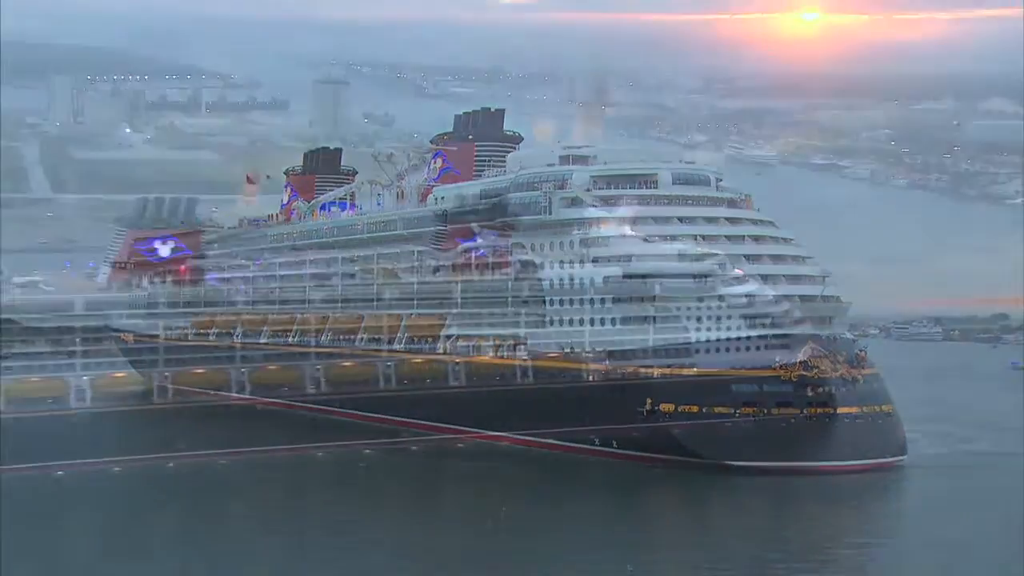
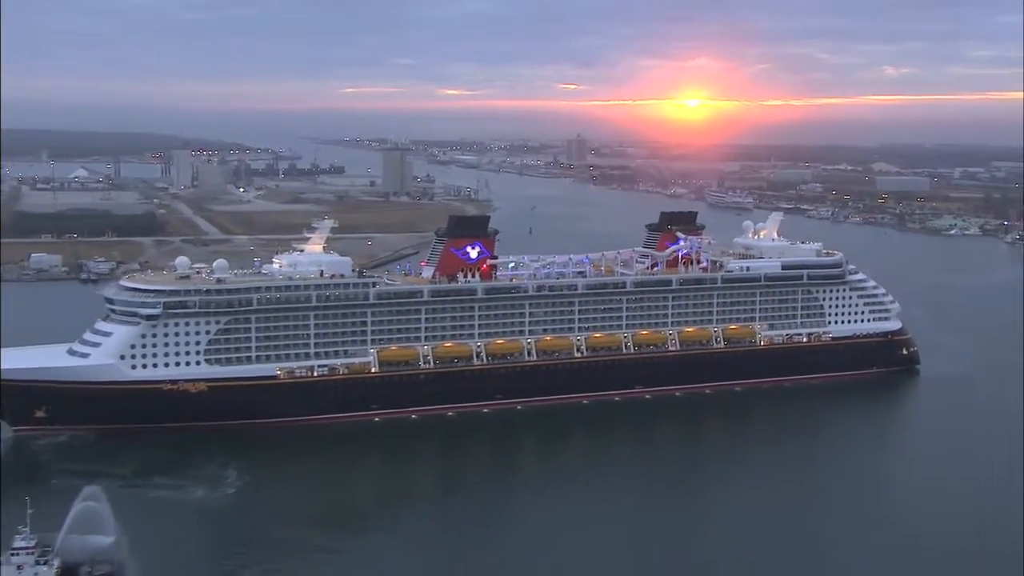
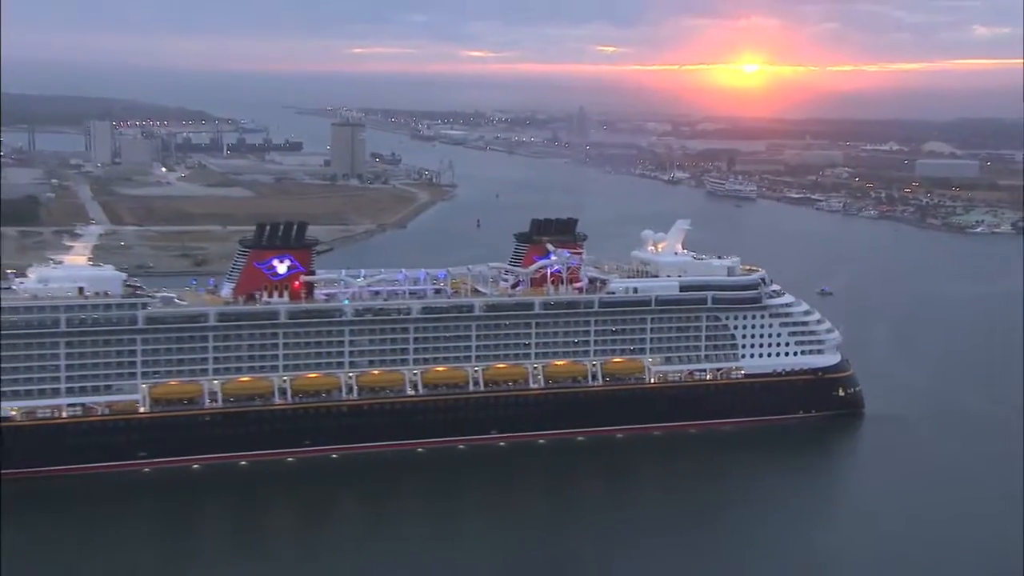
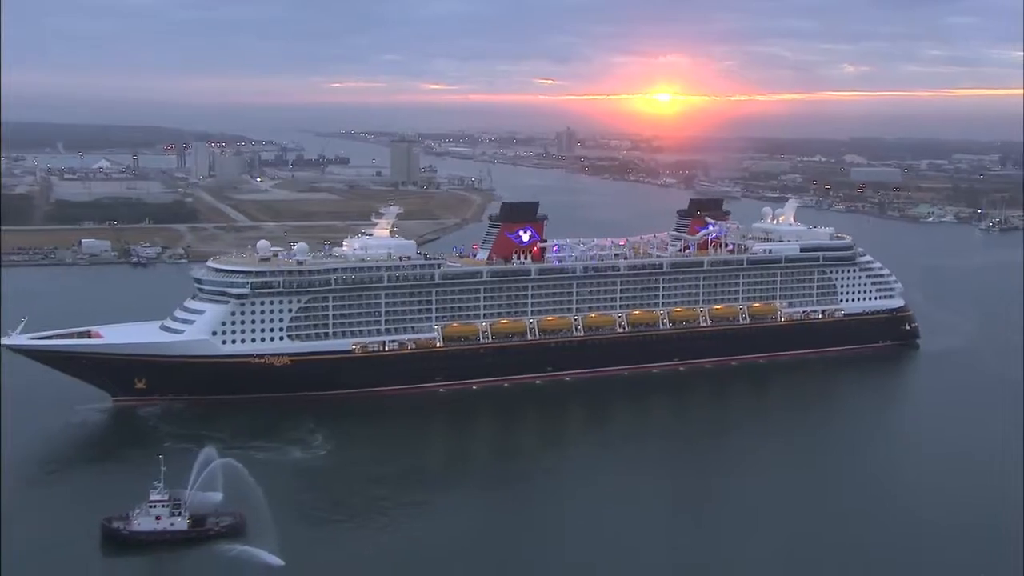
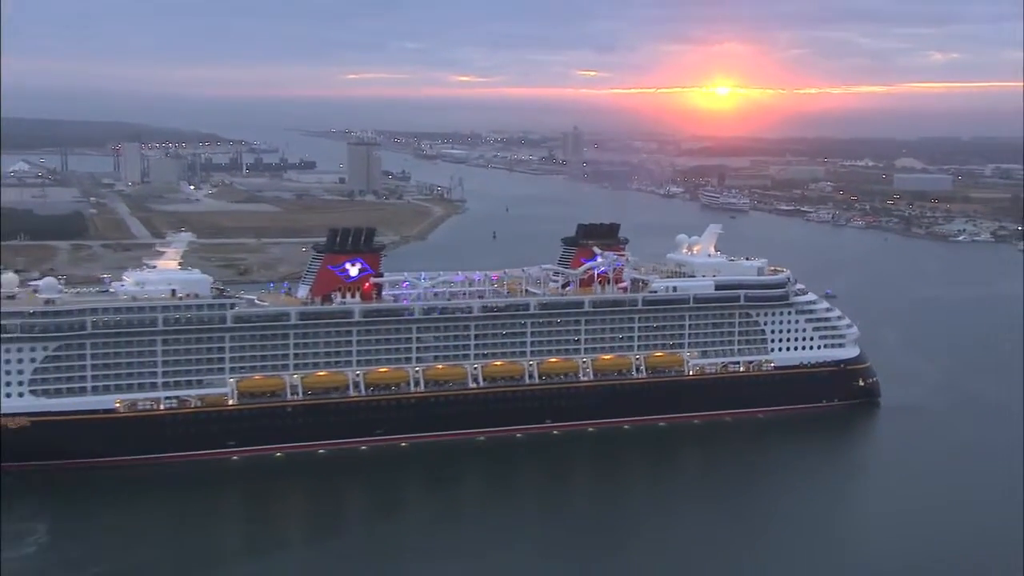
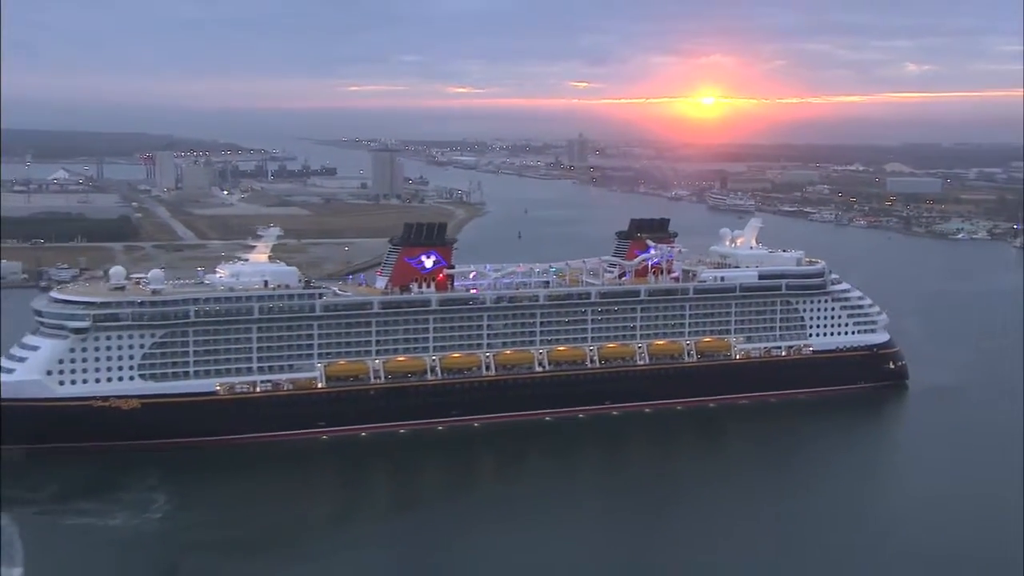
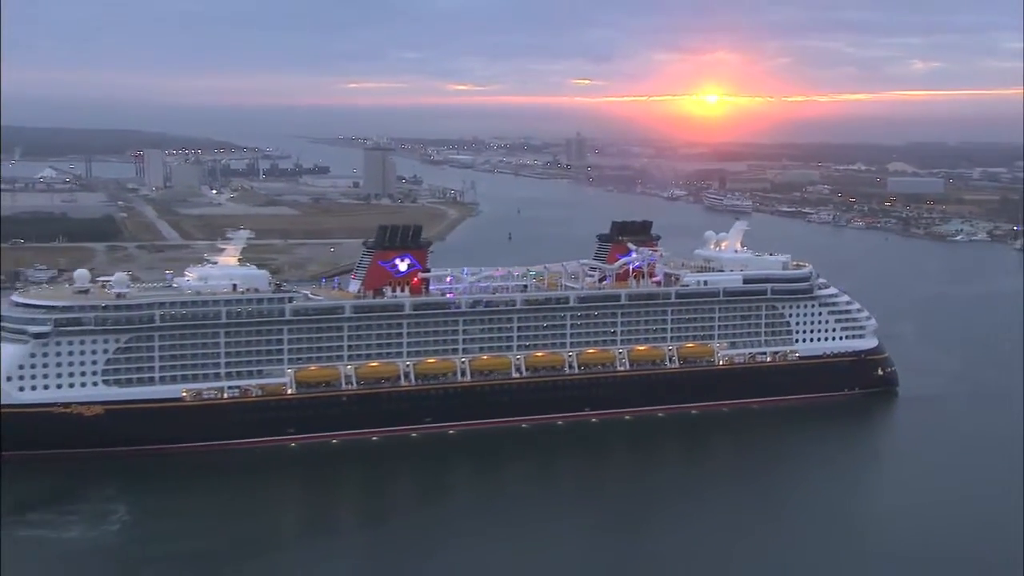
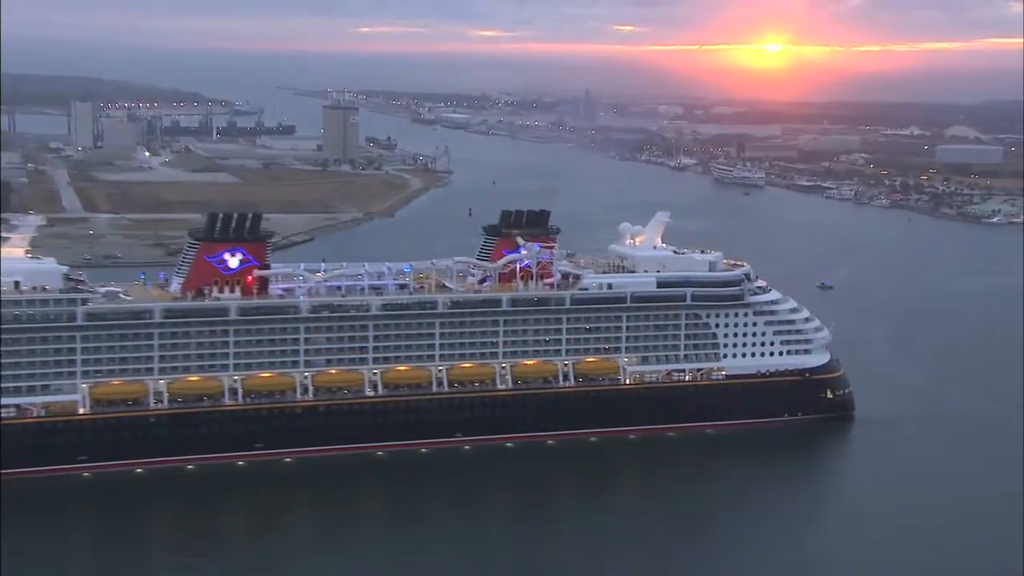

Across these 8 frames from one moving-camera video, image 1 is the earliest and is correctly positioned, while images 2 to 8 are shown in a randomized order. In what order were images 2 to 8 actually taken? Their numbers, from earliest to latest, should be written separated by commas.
8, 3, 5, 7, 6, 2, 4
